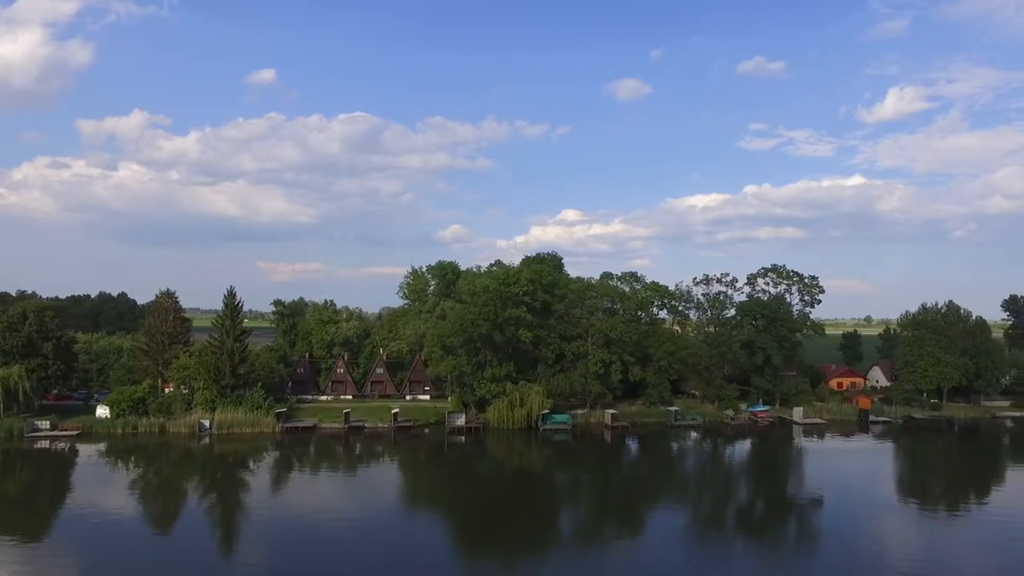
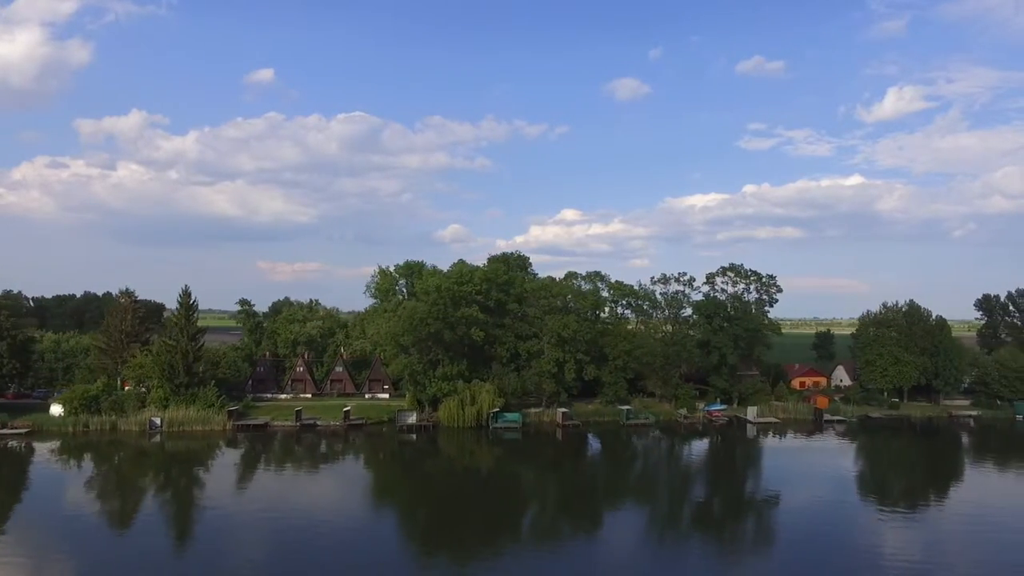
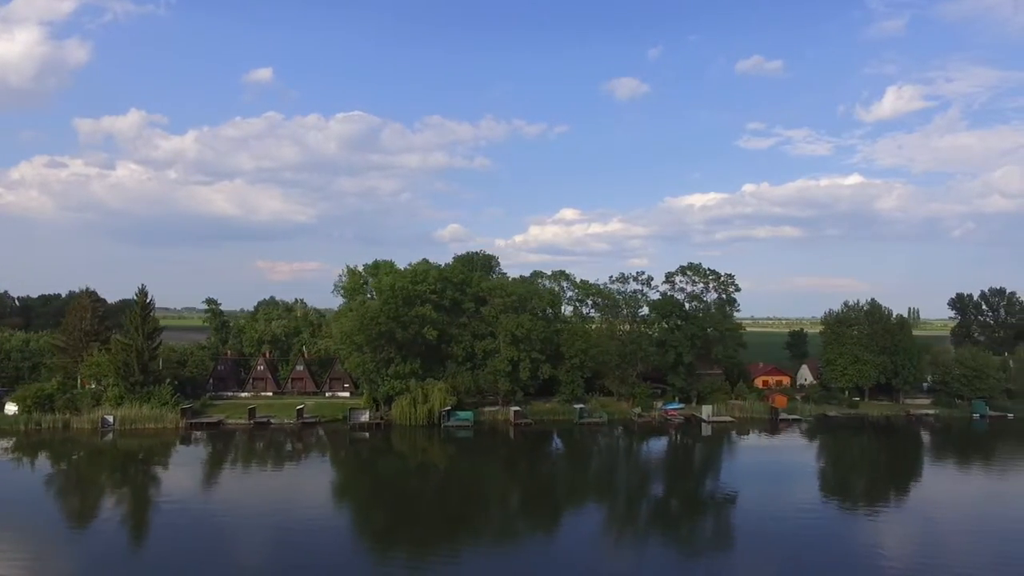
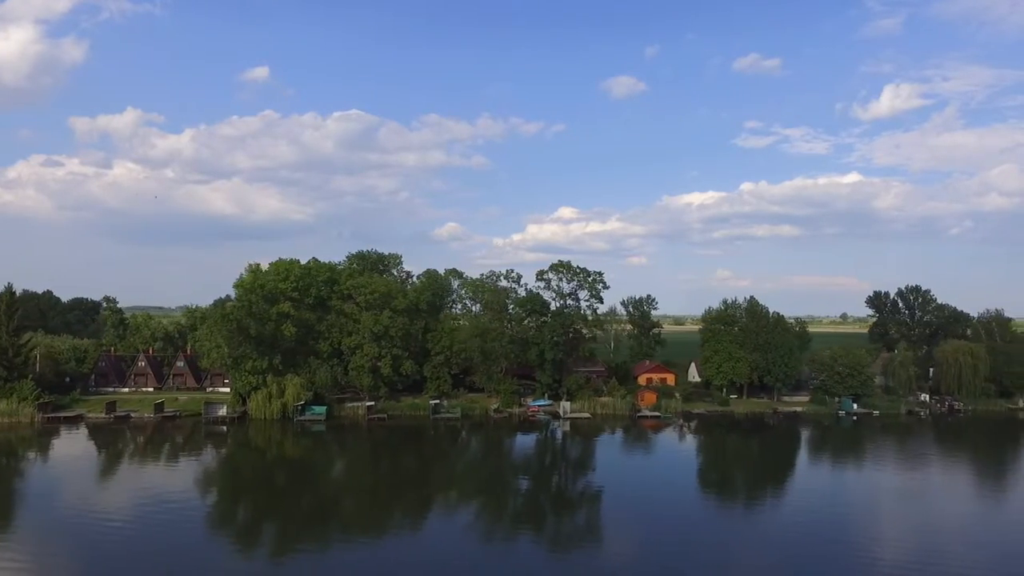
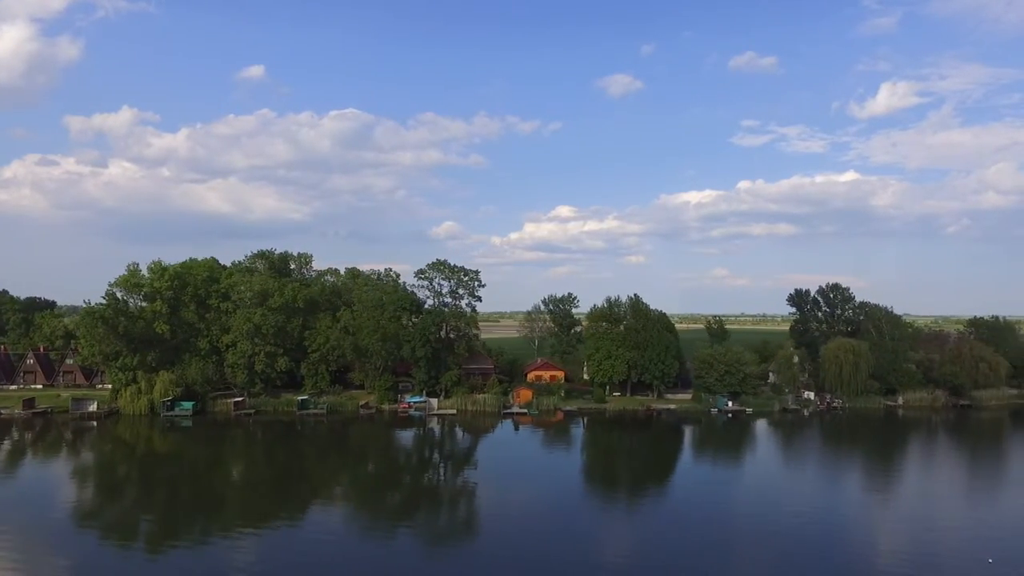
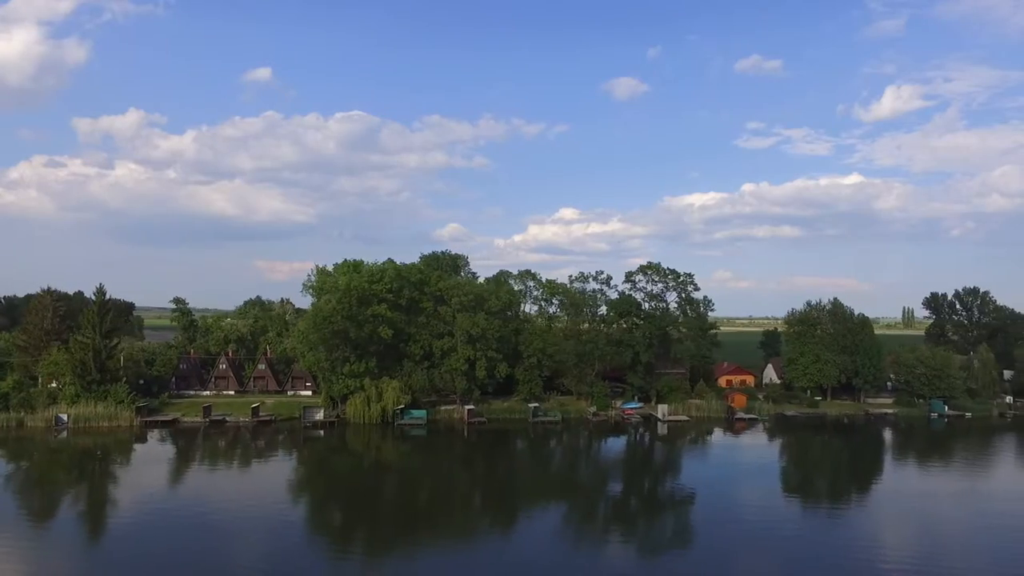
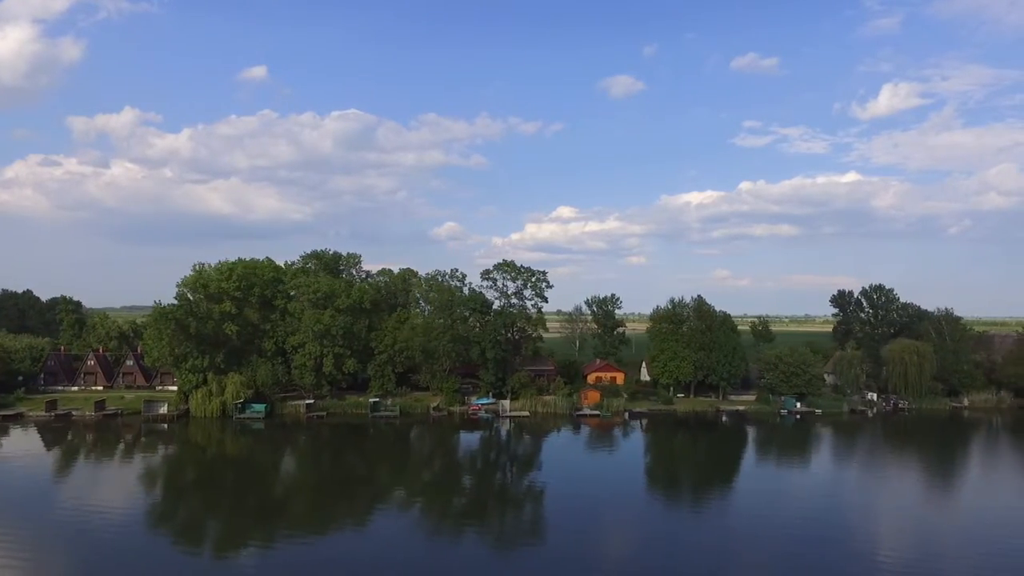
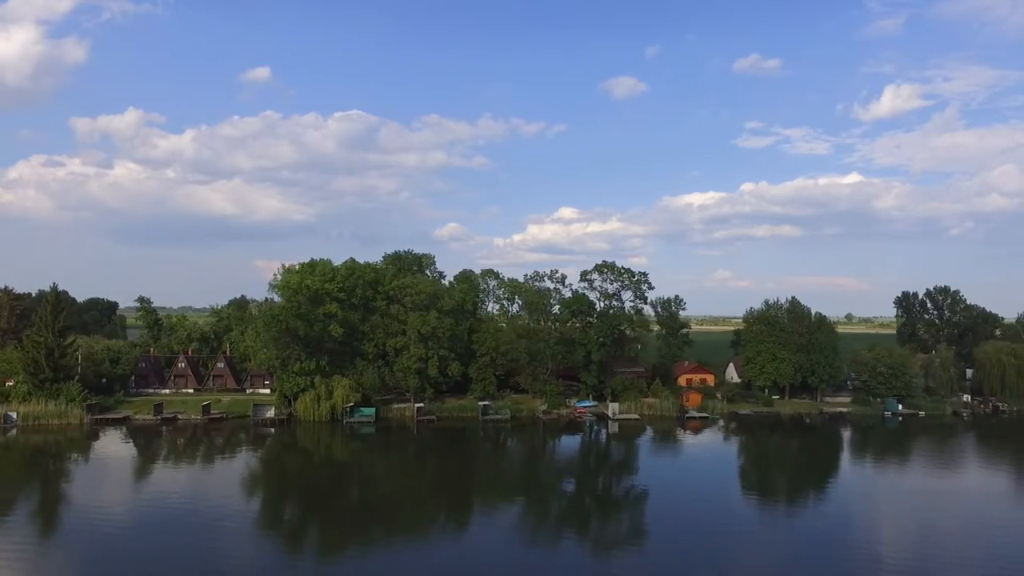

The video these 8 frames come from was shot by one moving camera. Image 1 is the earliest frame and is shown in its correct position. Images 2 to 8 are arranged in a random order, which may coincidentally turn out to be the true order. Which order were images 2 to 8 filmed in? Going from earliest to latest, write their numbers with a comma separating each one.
2, 3, 6, 8, 4, 7, 5
